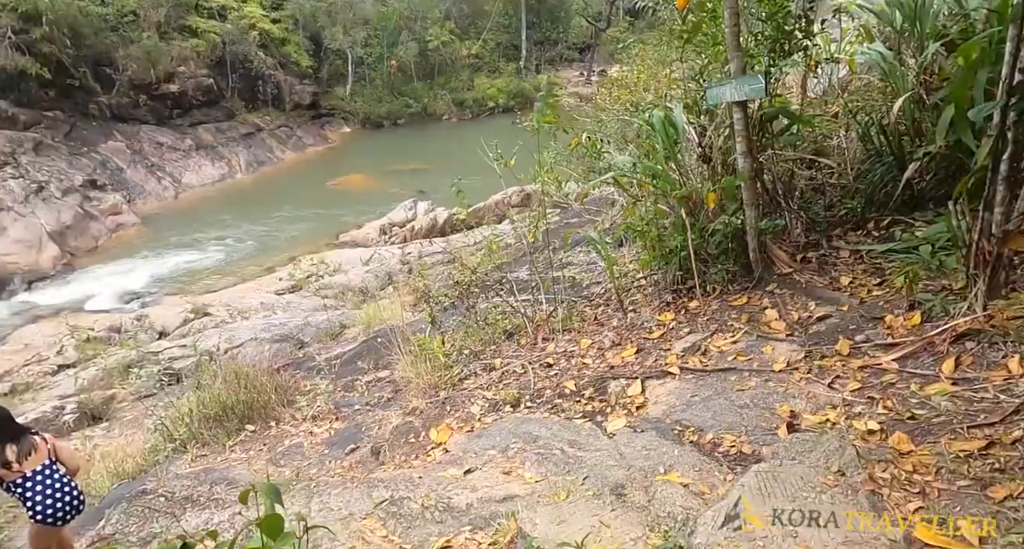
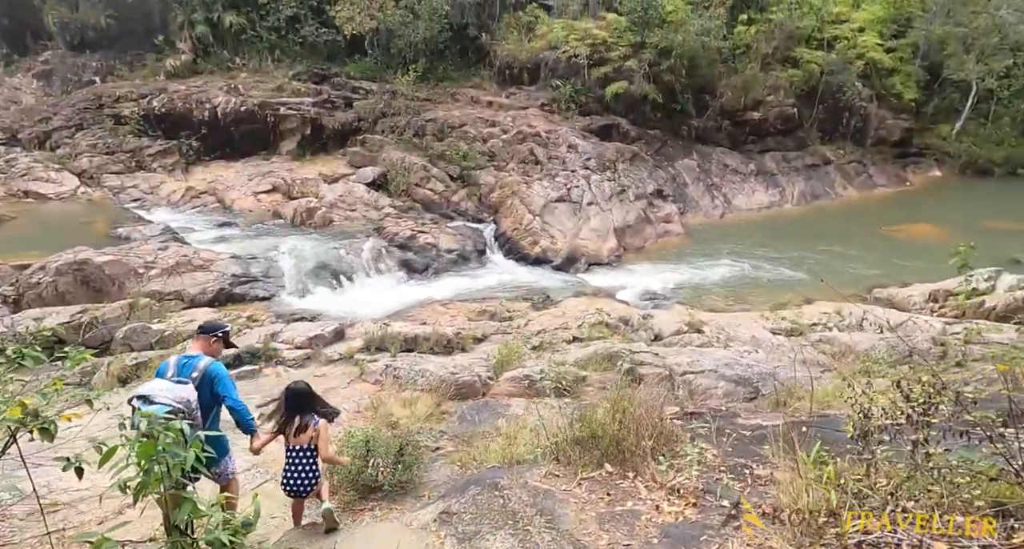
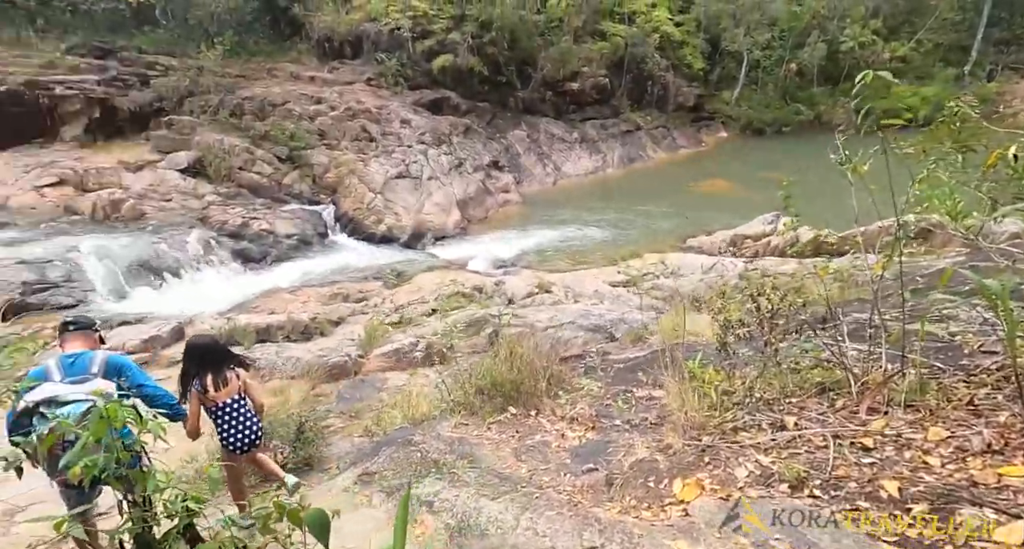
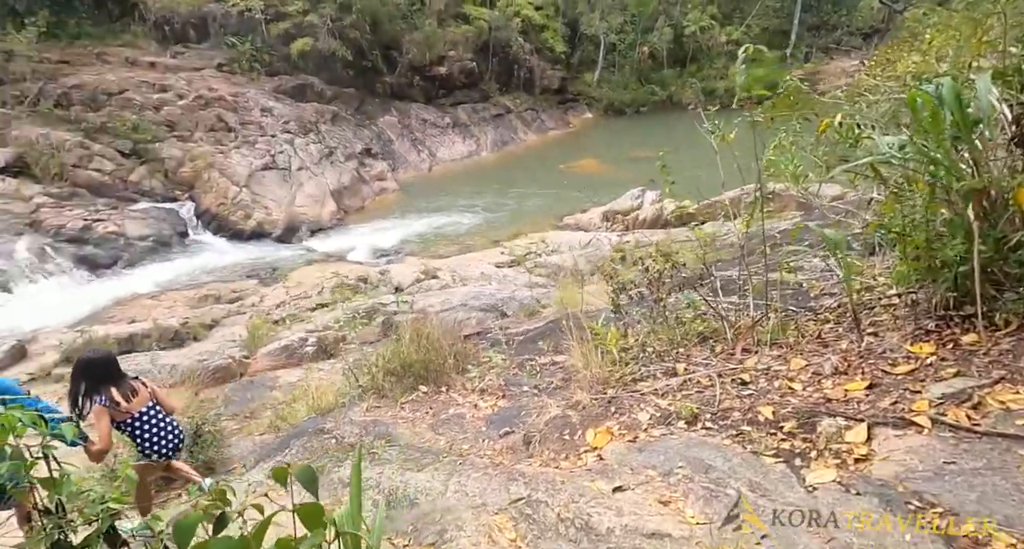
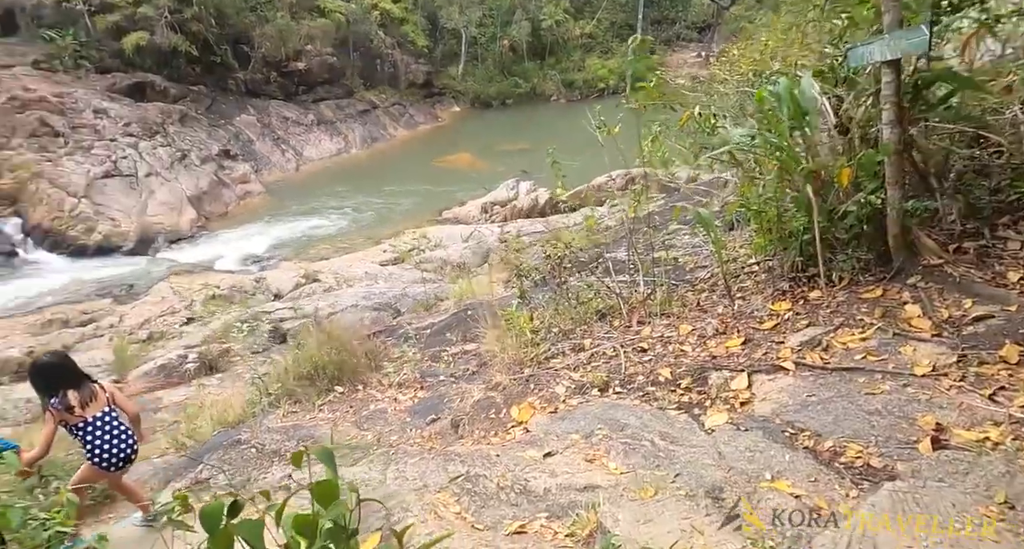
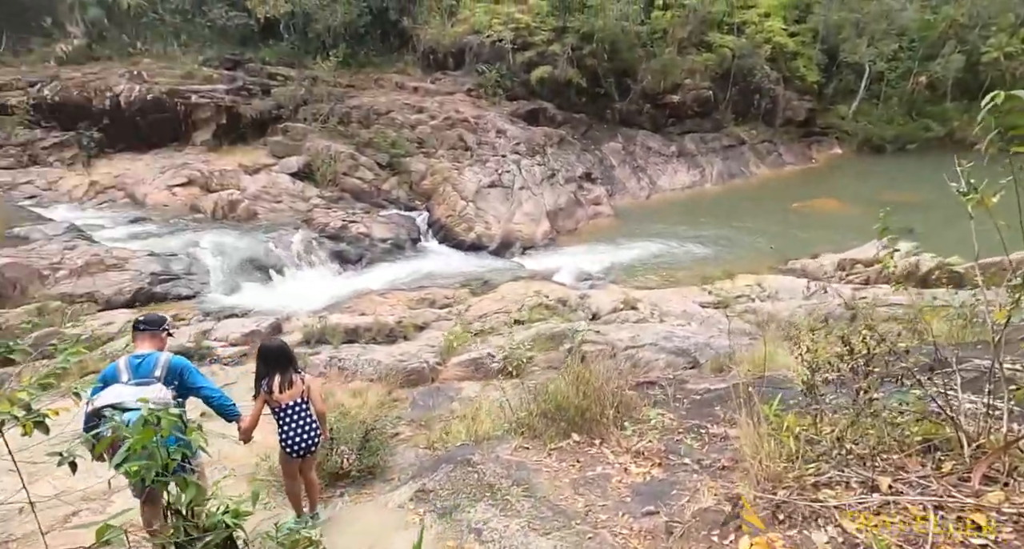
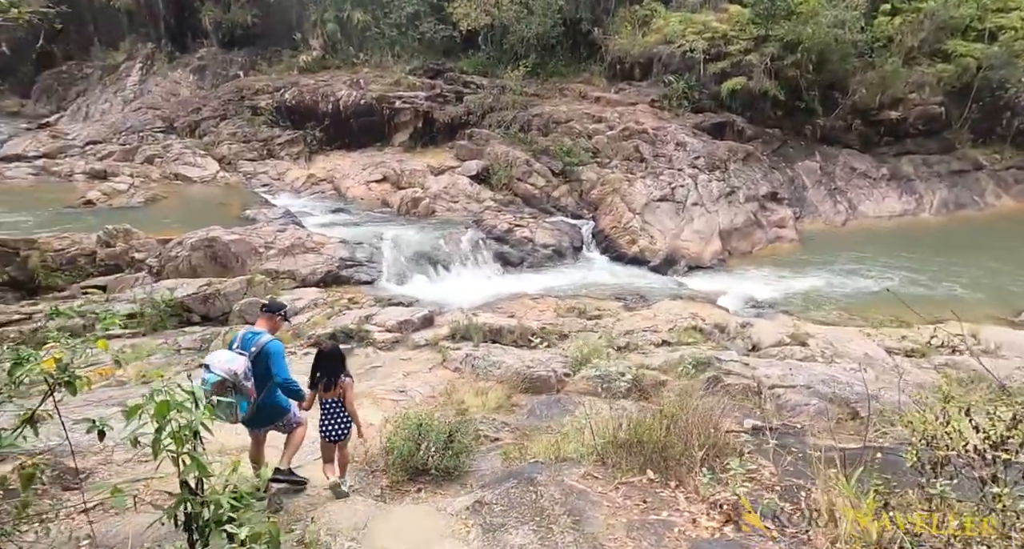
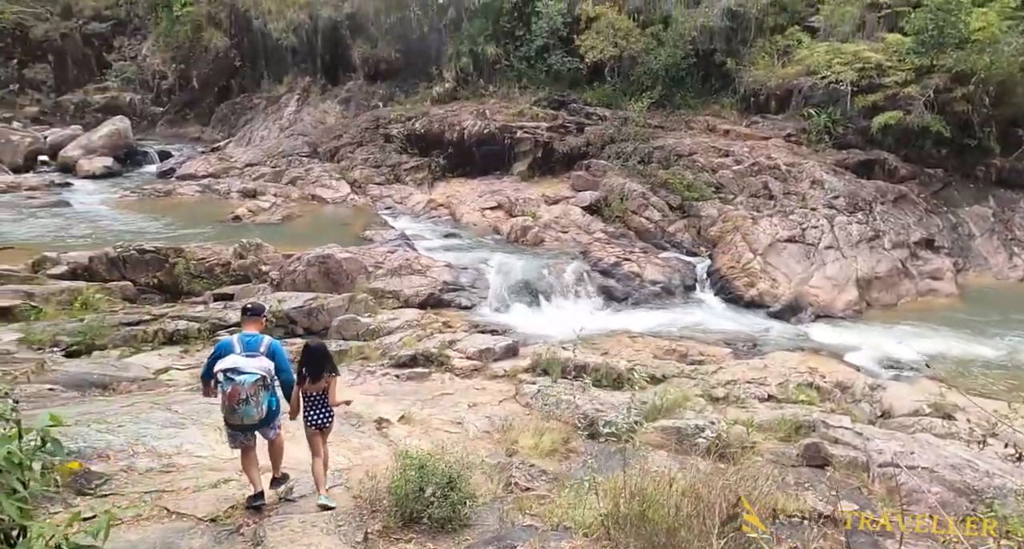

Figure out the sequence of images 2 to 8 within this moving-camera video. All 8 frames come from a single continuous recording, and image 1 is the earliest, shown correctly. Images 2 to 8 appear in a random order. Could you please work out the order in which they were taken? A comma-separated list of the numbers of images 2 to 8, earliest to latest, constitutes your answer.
5, 4, 3, 6, 2, 7, 8
